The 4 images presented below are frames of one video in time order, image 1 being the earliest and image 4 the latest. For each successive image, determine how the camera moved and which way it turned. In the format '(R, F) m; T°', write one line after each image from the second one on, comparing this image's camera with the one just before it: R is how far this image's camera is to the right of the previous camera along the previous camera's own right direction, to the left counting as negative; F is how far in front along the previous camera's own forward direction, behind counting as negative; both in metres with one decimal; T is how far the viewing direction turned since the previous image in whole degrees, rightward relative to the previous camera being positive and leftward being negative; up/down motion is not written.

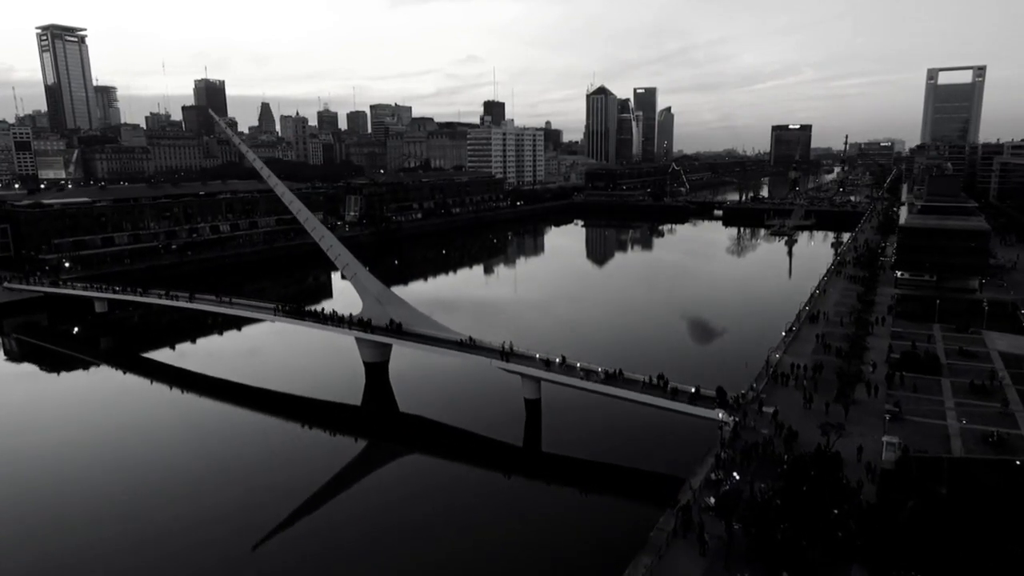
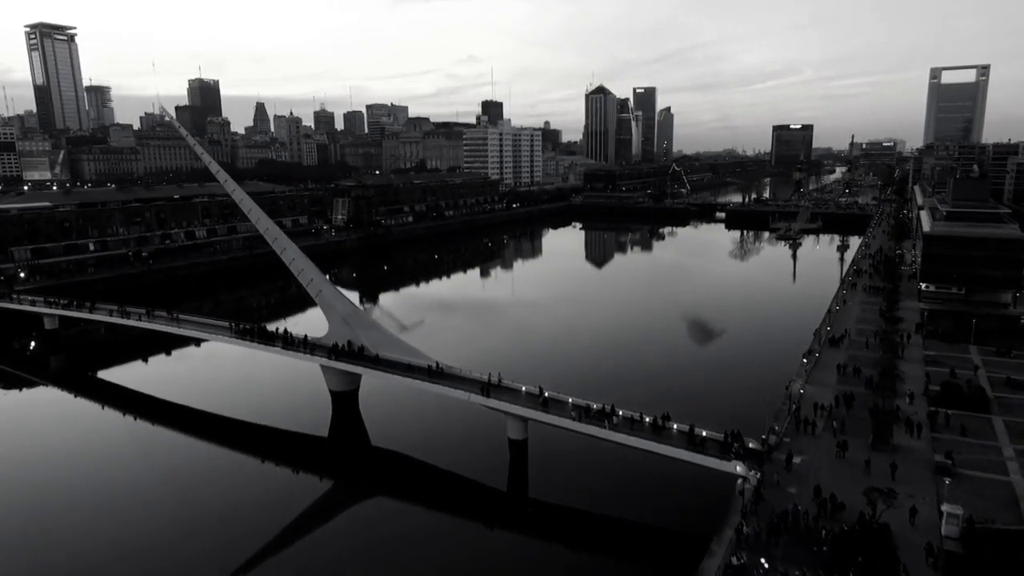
(+0.4, +2.3) m; 0°
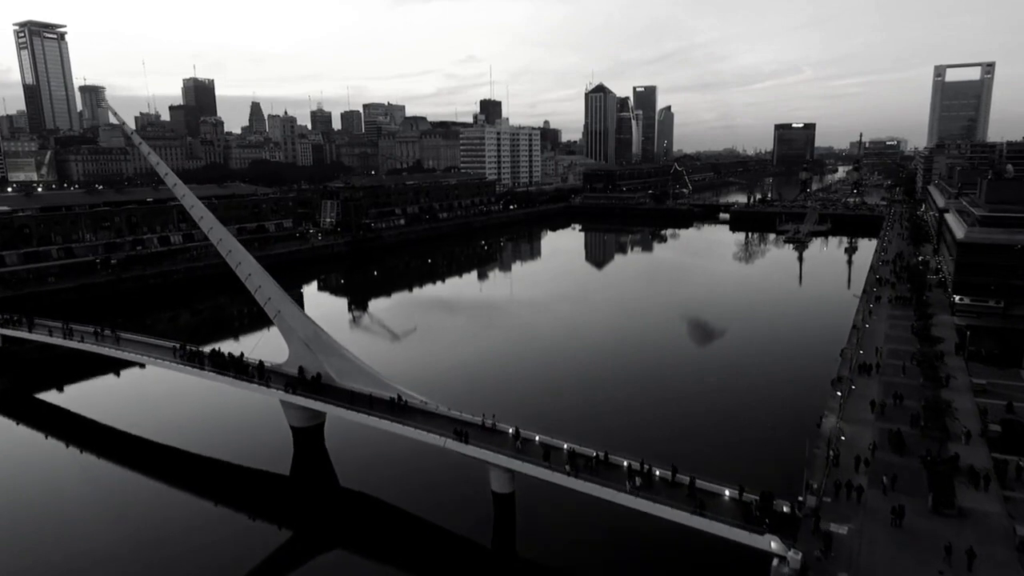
(+0.3, +2.4) m; 0°
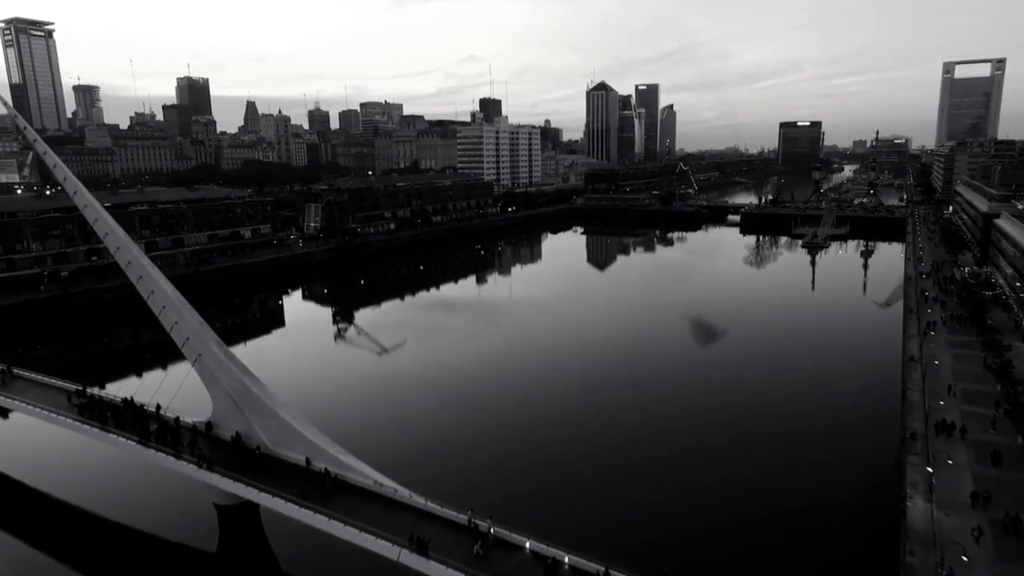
(+0.3, +3.5) m; 0°
